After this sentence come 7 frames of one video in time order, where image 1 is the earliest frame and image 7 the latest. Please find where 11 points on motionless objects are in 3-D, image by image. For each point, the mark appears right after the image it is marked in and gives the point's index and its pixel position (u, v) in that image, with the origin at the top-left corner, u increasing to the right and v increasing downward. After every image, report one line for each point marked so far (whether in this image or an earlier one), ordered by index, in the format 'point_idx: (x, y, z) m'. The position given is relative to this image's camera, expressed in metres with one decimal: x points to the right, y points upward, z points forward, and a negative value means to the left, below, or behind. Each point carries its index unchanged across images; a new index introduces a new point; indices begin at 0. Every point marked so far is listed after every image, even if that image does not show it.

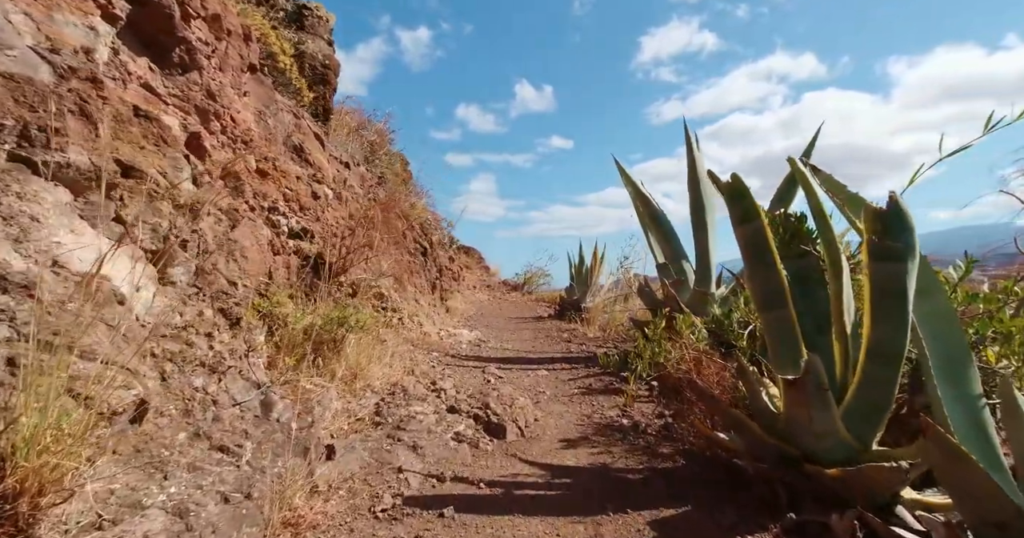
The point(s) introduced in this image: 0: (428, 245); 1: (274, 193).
0: (-1.3, +0.4, +7.2) m
1: (-1.6, +0.5, +3.1) m
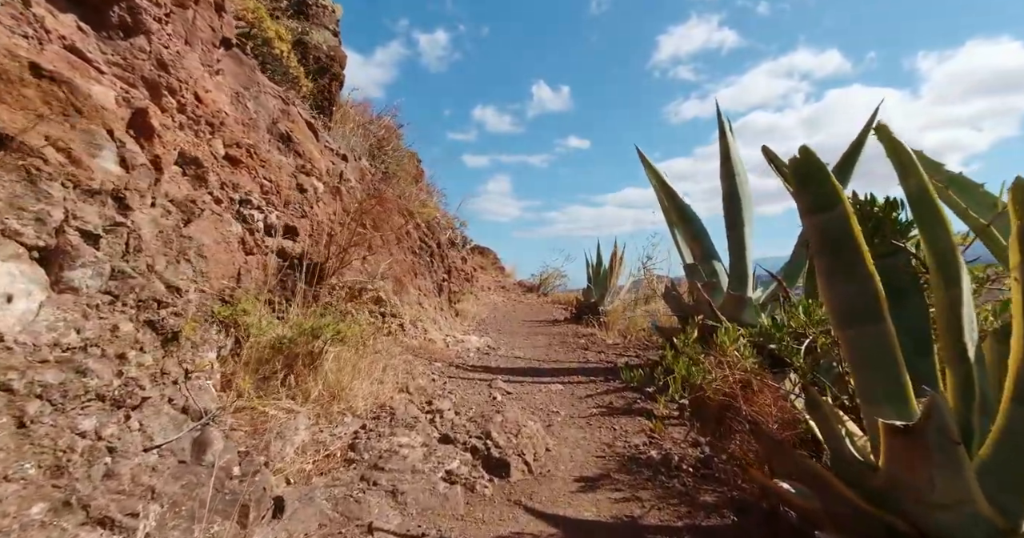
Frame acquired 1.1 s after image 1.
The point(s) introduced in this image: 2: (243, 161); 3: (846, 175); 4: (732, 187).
0: (-1.1, +0.3, +6.8) m
1: (-1.5, +0.5, +2.7) m
2: (-1.6, +0.6, +2.7) m
3: (+2.5, +0.7, +3.6) m
4: (+1.9, +0.7, +4.0) m
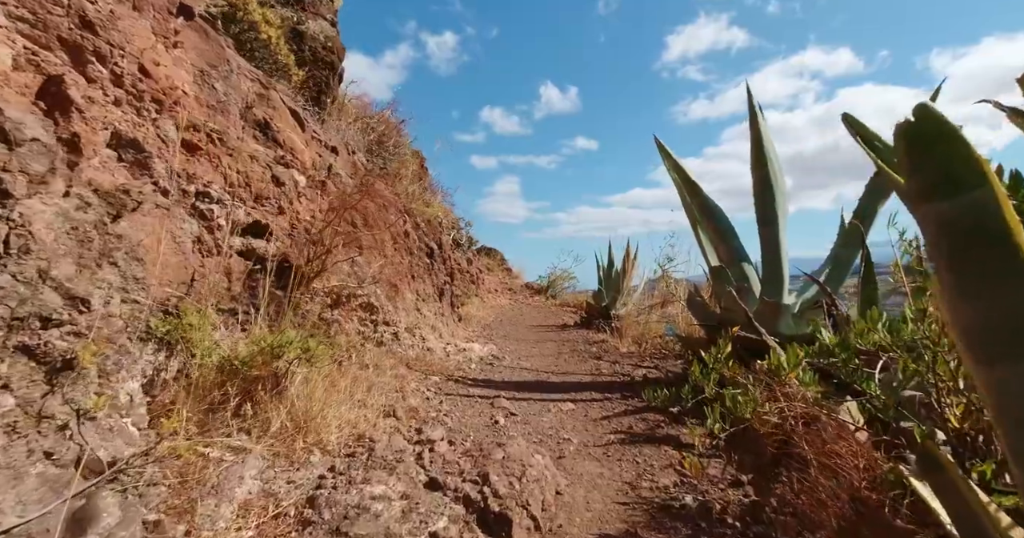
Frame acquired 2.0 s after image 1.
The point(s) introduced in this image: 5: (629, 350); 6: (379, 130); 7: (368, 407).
0: (-1.0, +0.3, +6.4) m
1: (-1.5, +0.5, +2.3) m
2: (-1.5, +0.6, +2.3) m
3: (+2.5, +0.7, +3.1) m
4: (+1.9, +0.7, +3.6) m
5: (+1.4, -1.0, +5.8) m
6: (-2.2, +2.3, +7.8) m
7: (-0.7, -0.7, +2.4) m
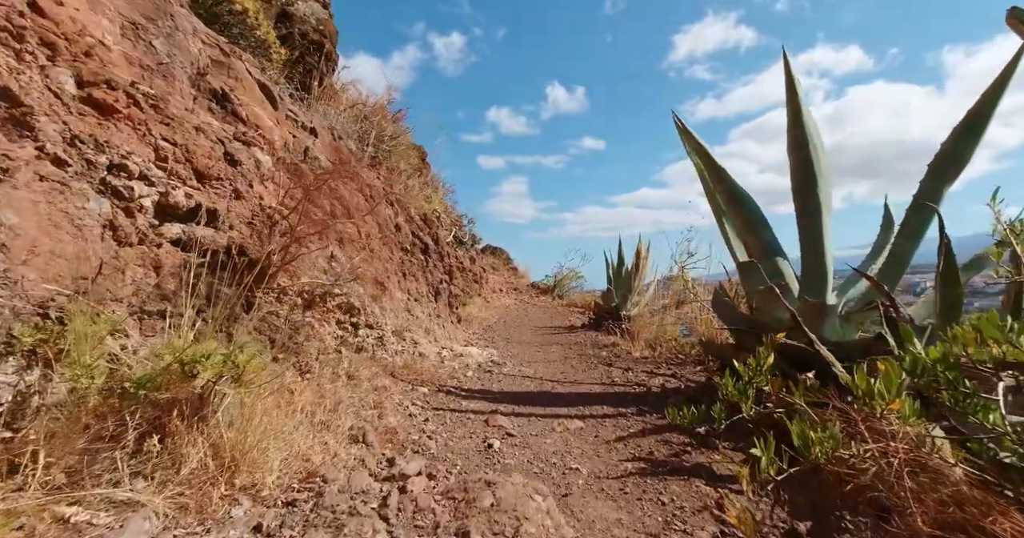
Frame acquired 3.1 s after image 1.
0: (-1.0, +0.3, +6.0) m
1: (-1.5, +0.5, +1.9) m
2: (-1.6, +0.6, +1.9) m
3: (+2.5, +0.7, +2.6) m
4: (+1.9, +0.7, +3.1) m
5: (+1.5, -1.0, +5.3) m
6: (-2.1, +2.3, +7.4) m
7: (-0.8, -0.7, +2.0) m
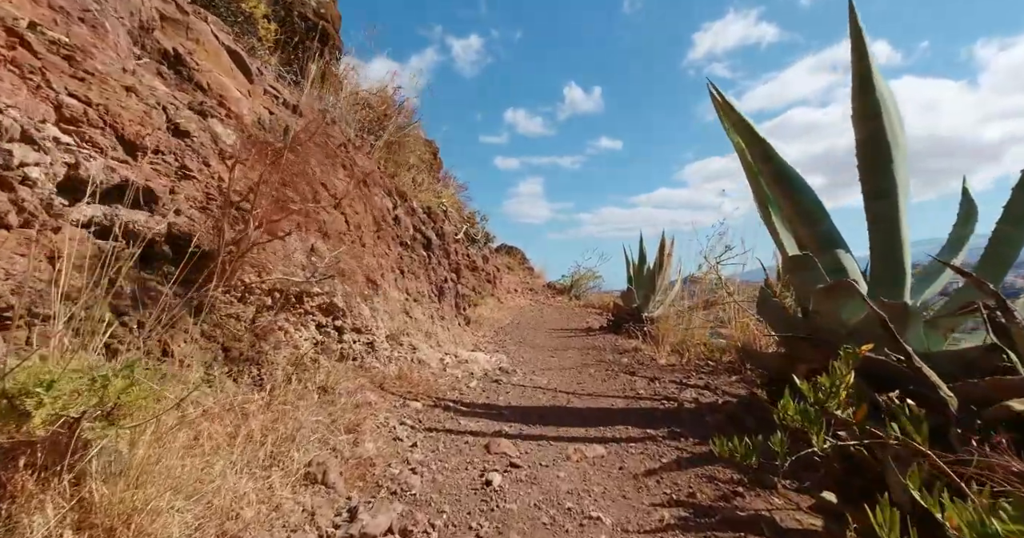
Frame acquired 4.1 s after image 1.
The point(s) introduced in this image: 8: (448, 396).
0: (-0.8, +0.4, +5.5) m
1: (-1.5, +0.5, +1.5) m
2: (-1.6, +0.7, +1.5) m
3: (+2.5, +0.7, +2.0) m
4: (+1.9, +0.7, +2.5) m
5: (+1.6, -0.9, +4.8) m
6: (-2.0, +2.3, +7.0) m
7: (-0.8, -0.6, +1.5) m
8: (-0.4, -0.8, +3.1) m
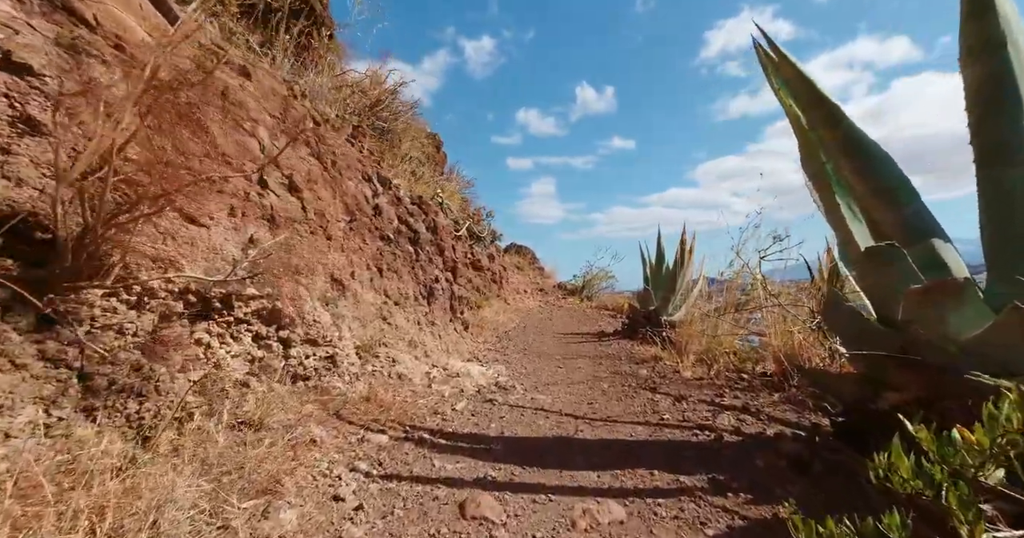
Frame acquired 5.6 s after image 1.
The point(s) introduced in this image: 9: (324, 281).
0: (-0.8, +0.4, +4.9) m
1: (-1.6, +0.6, +0.9) m
2: (-1.6, +0.7, +0.9) m
3: (+2.5, +0.8, +1.3) m
4: (+1.9, +0.7, +1.8) m
5: (+1.6, -0.9, +4.1) m
6: (-1.9, +2.4, +6.4) m
7: (-0.8, -0.6, +0.9) m
8: (-0.4, -0.8, +2.5) m
9: (-1.1, -0.1, +2.7) m
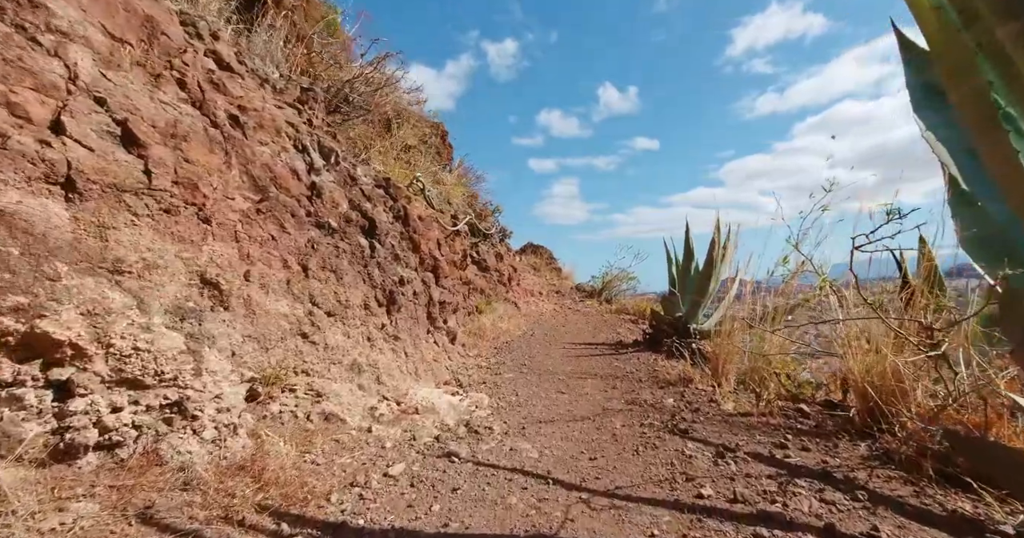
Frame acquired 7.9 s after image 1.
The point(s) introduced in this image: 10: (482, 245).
0: (-0.9, +0.4, +4.0) m
1: (-1.8, +0.6, 0.0) m
2: (-1.9, +0.7, 0.0) m
3: (+2.2, +0.8, +0.2) m
4: (+1.7, +0.8, +0.8) m
5: (+1.5, -0.9, +3.0) m
6: (-1.9, +2.4, +5.5) m
7: (-1.1, -0.6, 0.0) m
8: (-0.6, -0.8, +1.5) m
9: (-1.2, 0.0, +1.8) m
10: (-0.5, +0.4, +7.6) m
